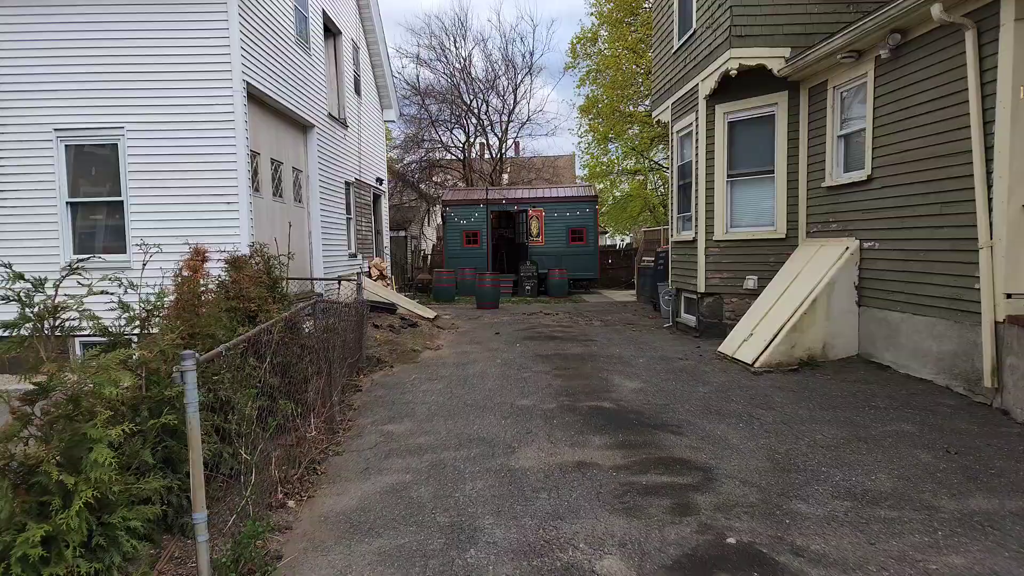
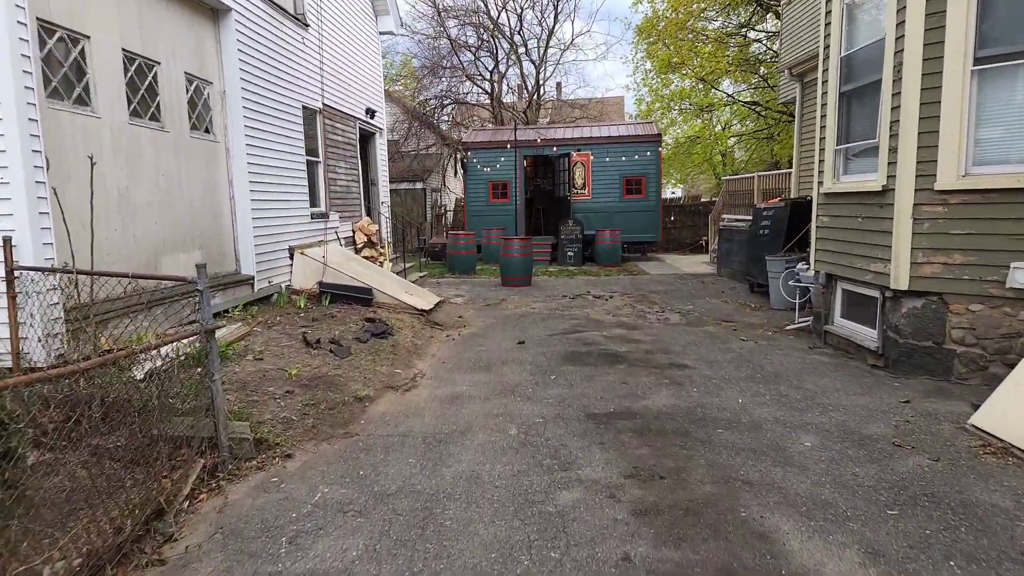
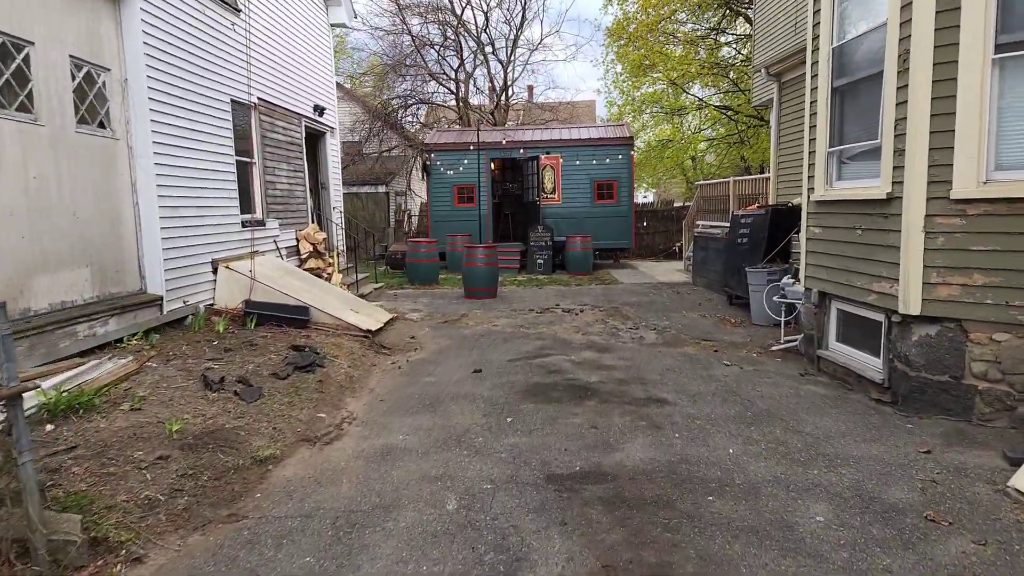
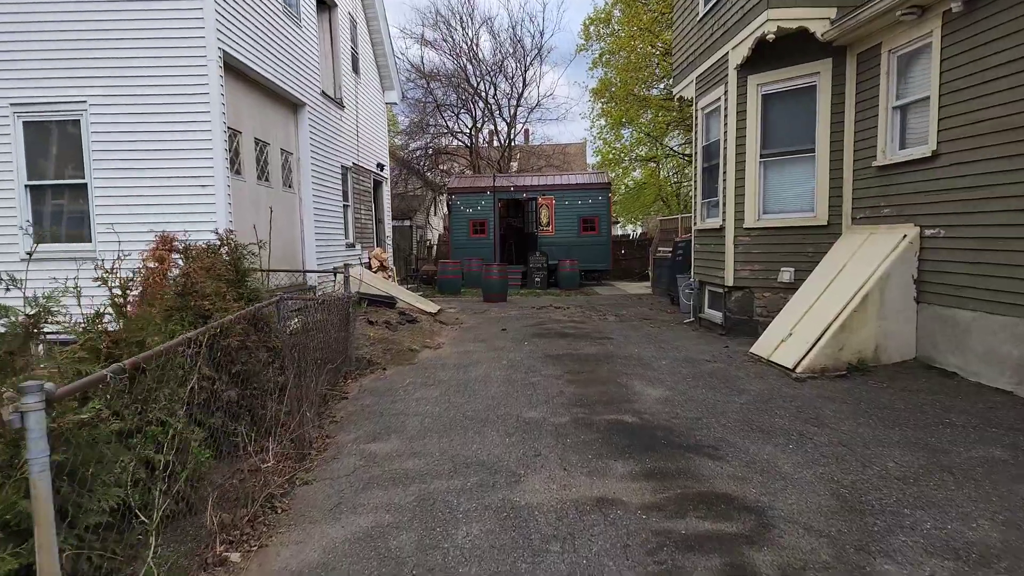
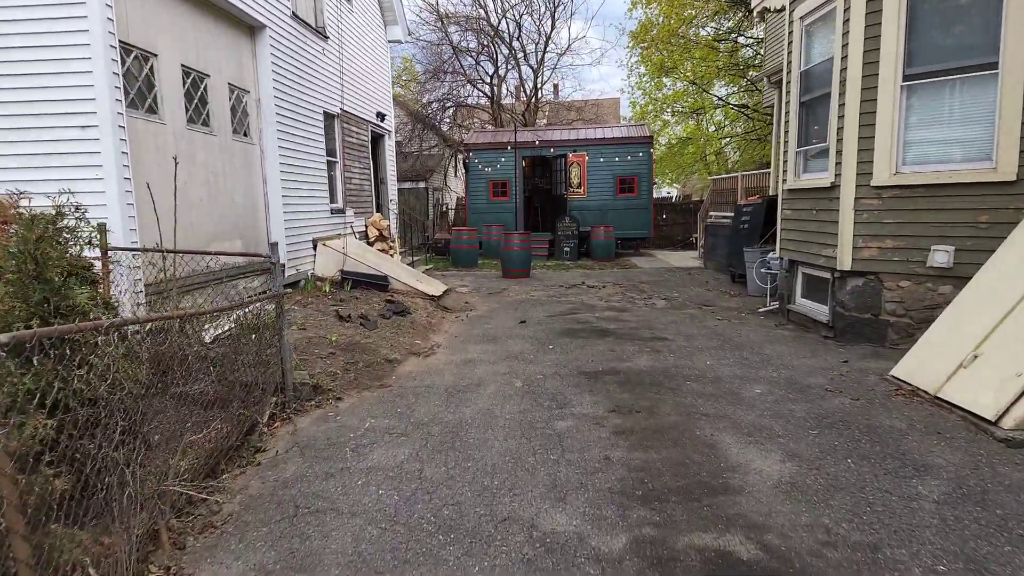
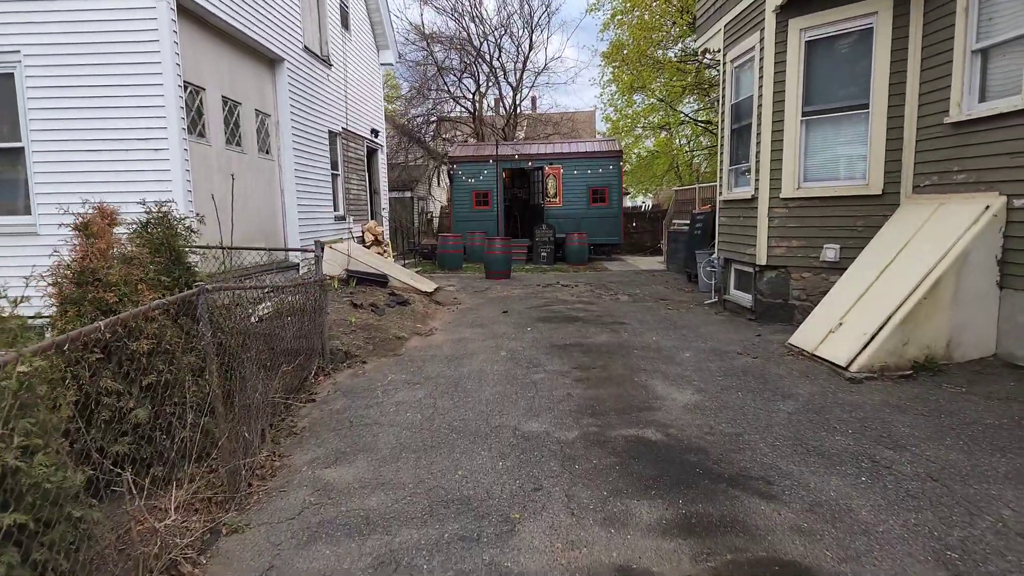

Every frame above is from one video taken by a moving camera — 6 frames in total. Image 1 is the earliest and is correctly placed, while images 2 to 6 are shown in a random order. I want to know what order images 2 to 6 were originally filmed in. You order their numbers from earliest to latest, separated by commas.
4, 6, 5, 2, 3
